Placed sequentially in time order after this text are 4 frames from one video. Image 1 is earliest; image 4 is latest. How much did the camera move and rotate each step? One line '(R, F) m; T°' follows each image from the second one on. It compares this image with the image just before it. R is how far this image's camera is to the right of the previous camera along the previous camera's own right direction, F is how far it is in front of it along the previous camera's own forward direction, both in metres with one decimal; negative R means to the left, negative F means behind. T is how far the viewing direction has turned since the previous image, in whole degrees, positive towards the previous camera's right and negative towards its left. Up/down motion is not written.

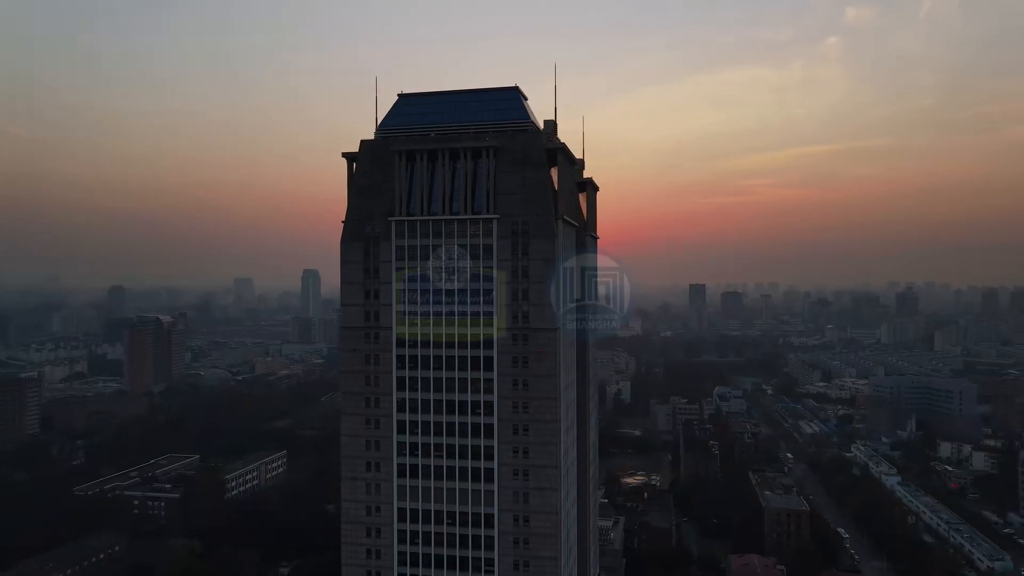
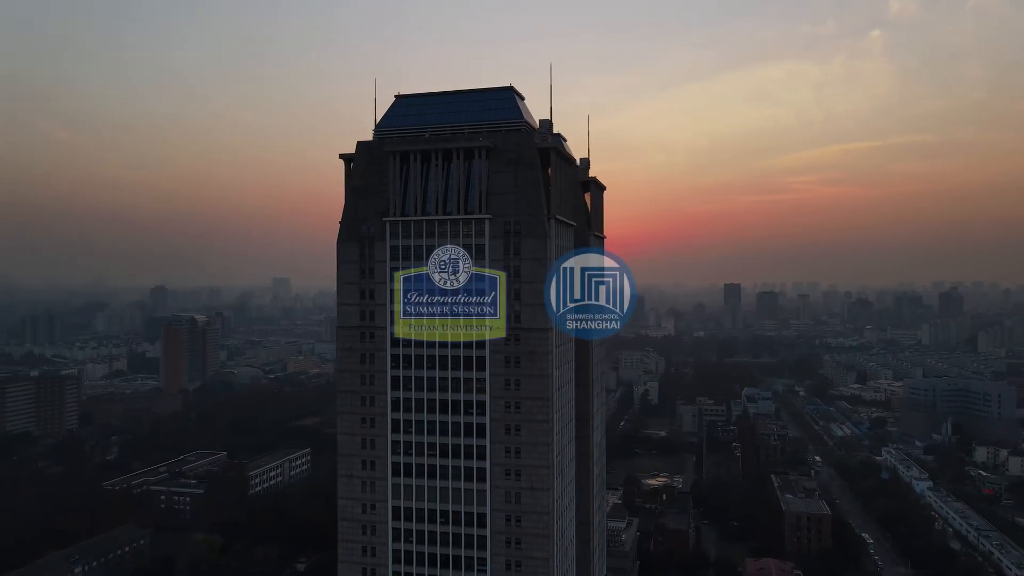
(+1.2, 0.0) m; -2°
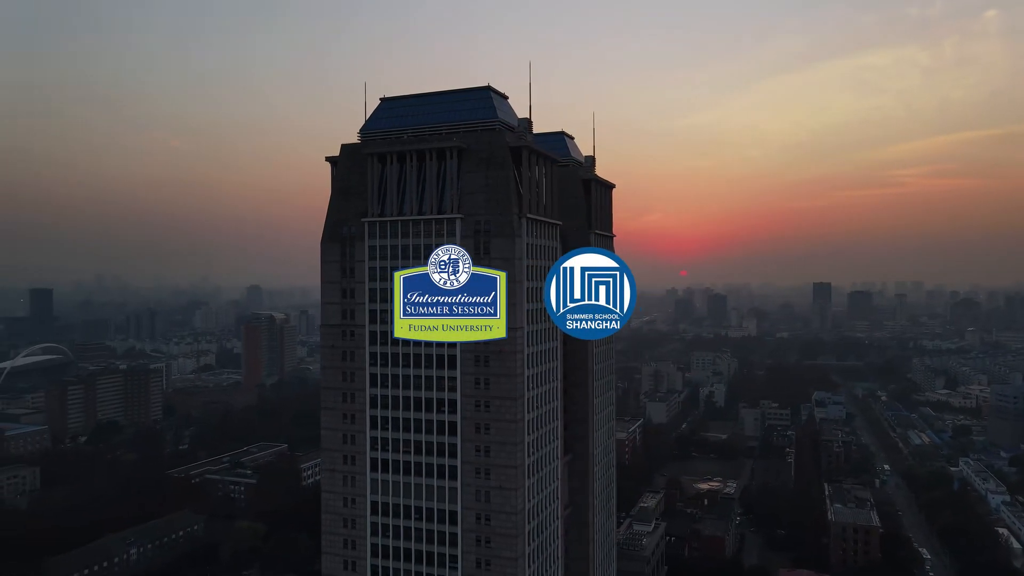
(+3.2, +0.1) m; -6°
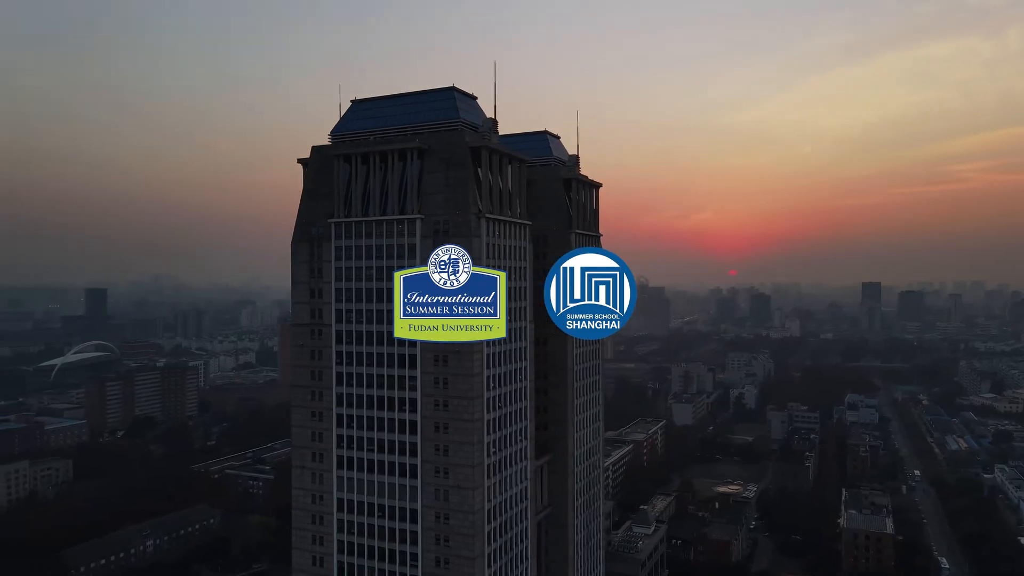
(+2.4, 0.0) m; -3°
